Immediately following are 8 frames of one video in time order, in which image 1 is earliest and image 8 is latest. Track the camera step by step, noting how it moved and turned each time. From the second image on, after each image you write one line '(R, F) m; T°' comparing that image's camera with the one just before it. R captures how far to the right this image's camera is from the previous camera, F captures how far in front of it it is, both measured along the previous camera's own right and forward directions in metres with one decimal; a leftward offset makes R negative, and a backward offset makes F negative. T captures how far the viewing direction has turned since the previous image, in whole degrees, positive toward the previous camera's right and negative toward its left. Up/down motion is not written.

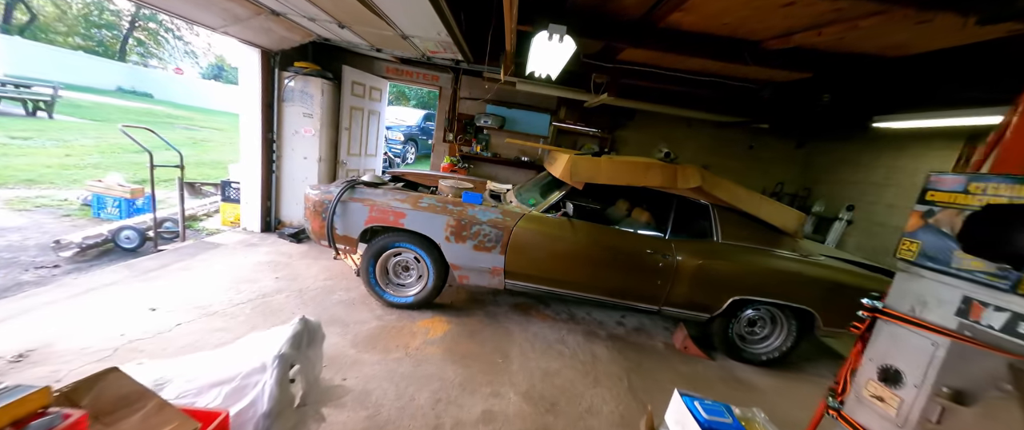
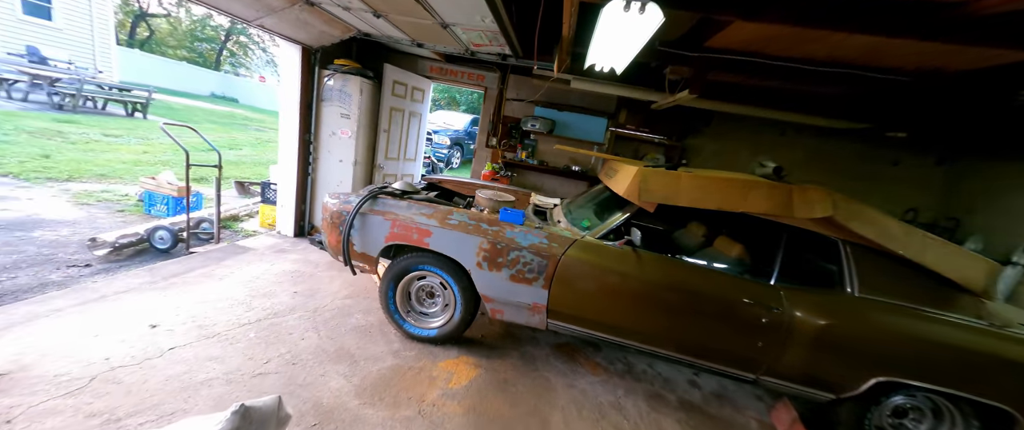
(0.0, +0.5) m; -7°
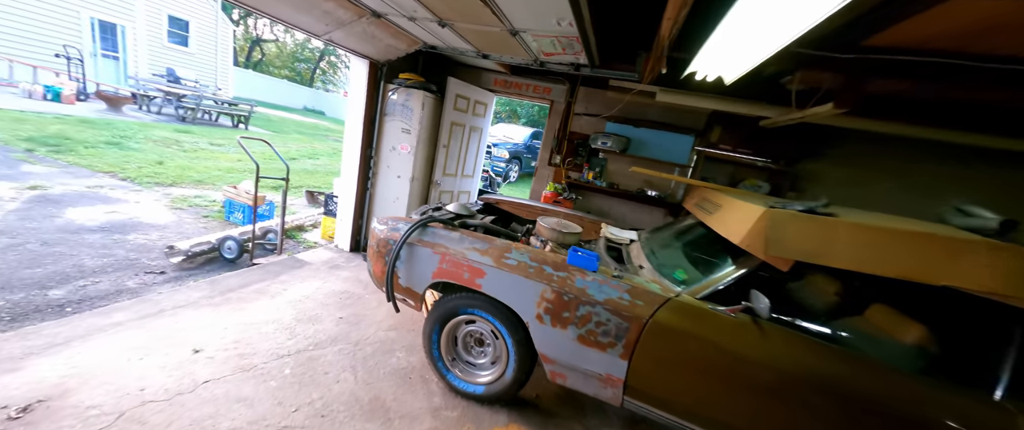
(-0.1, +0.4) m; -9°
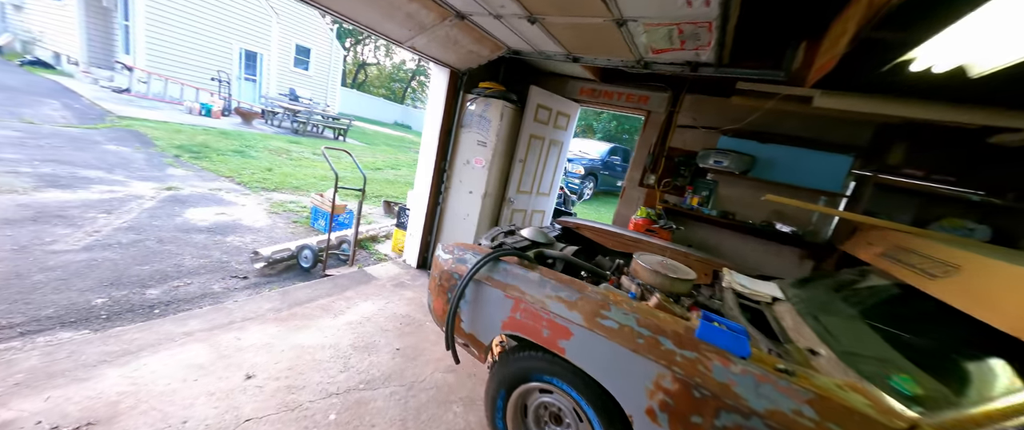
(-0.1, +0.4) m; -12°
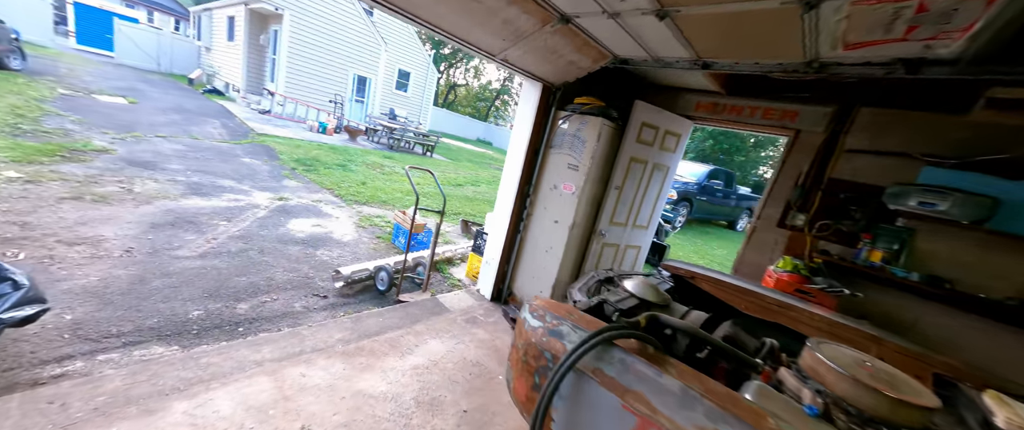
(-0.2, +0.4) m; -13°
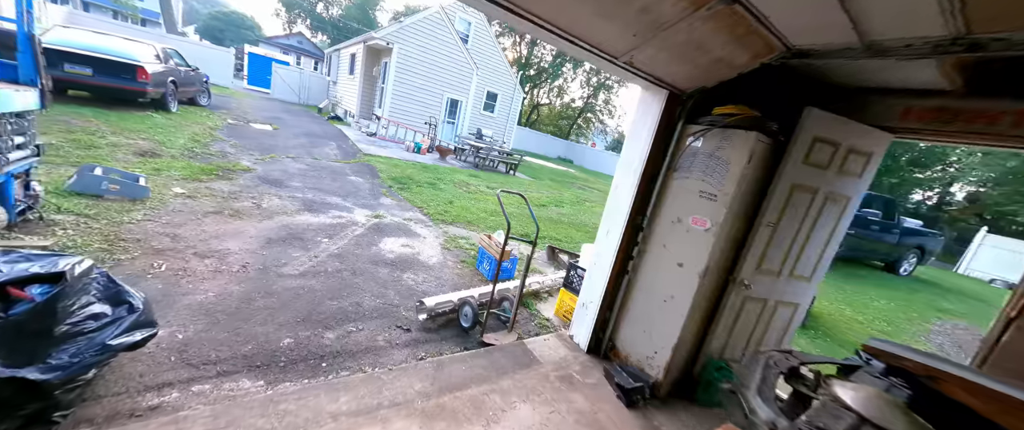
(-0.2, +0.4) m; -13°
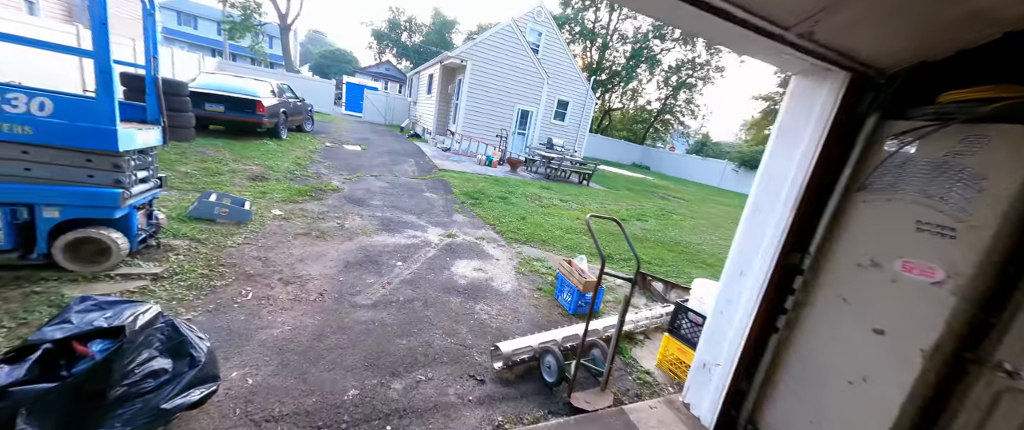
(-0.2, +0.4) m; -12°
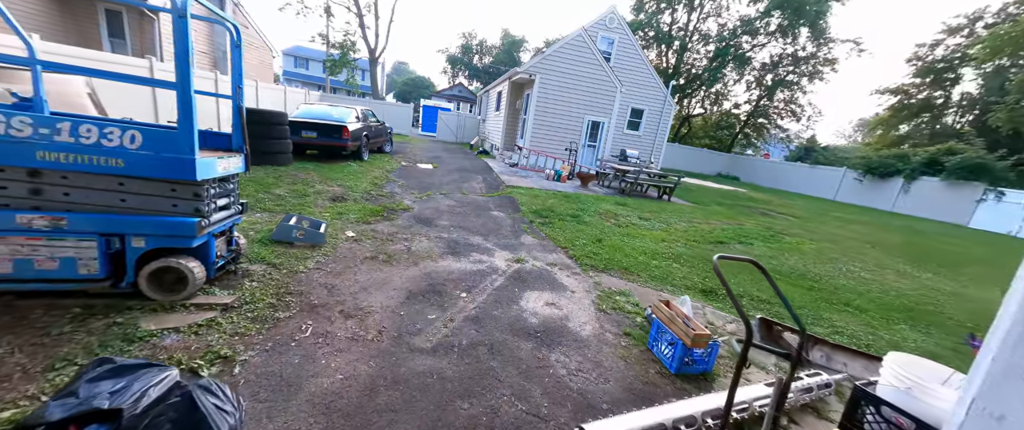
(-0.1, +0.5) m; -11°
